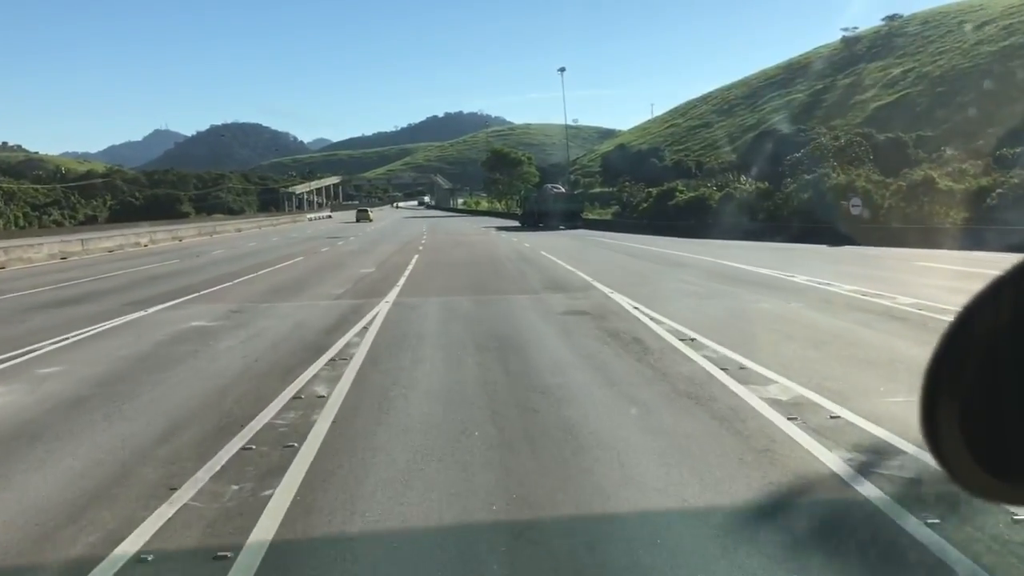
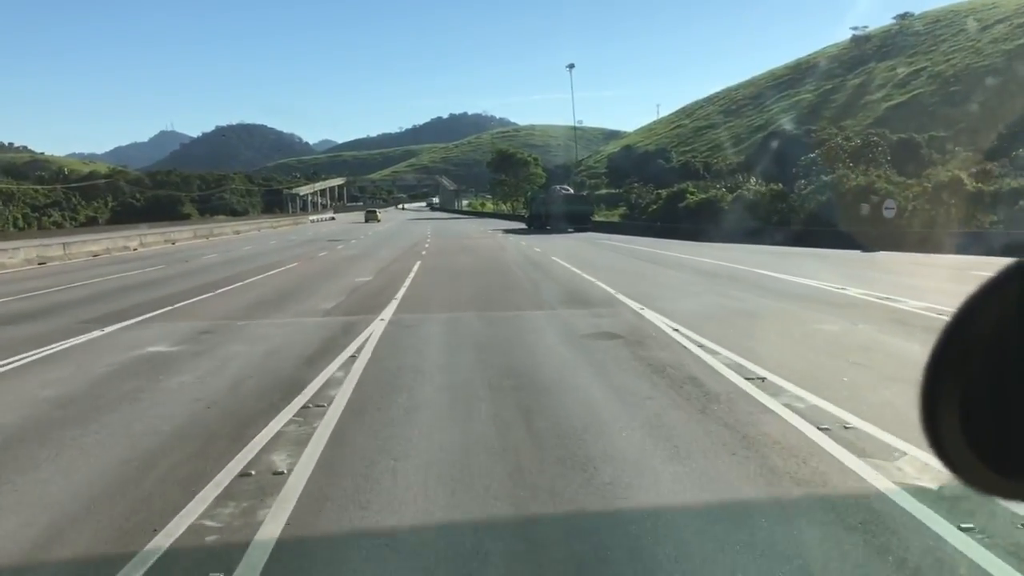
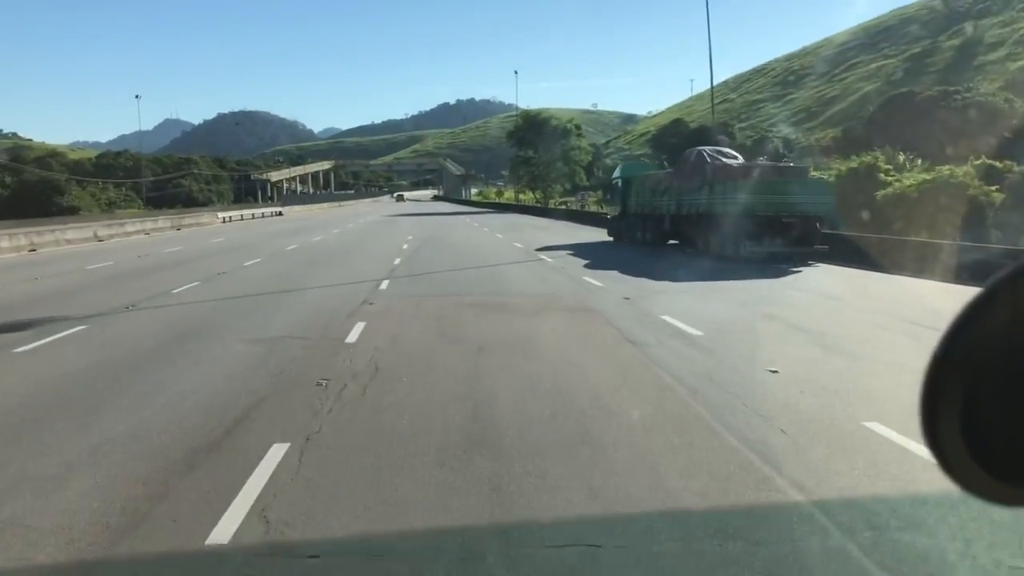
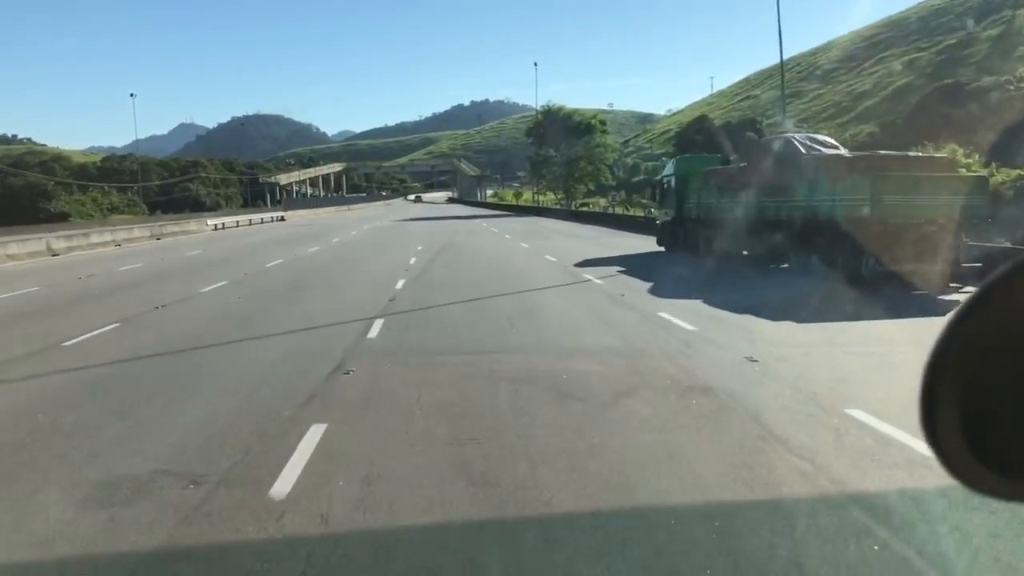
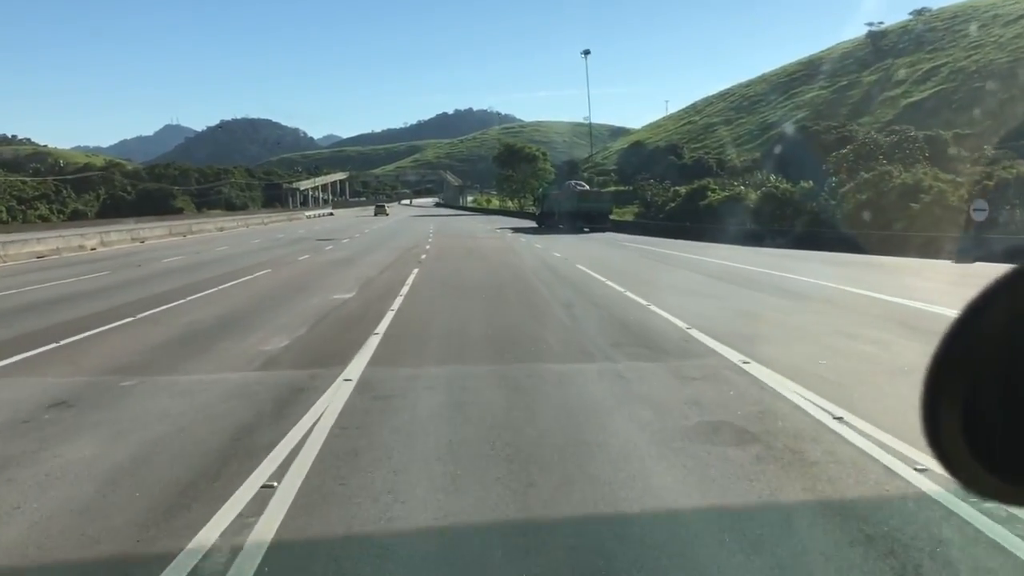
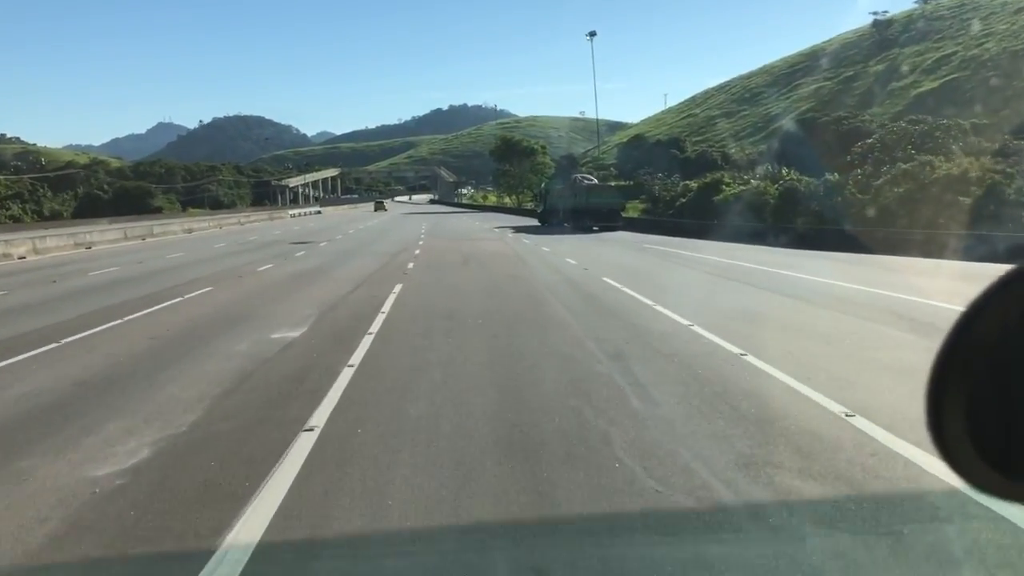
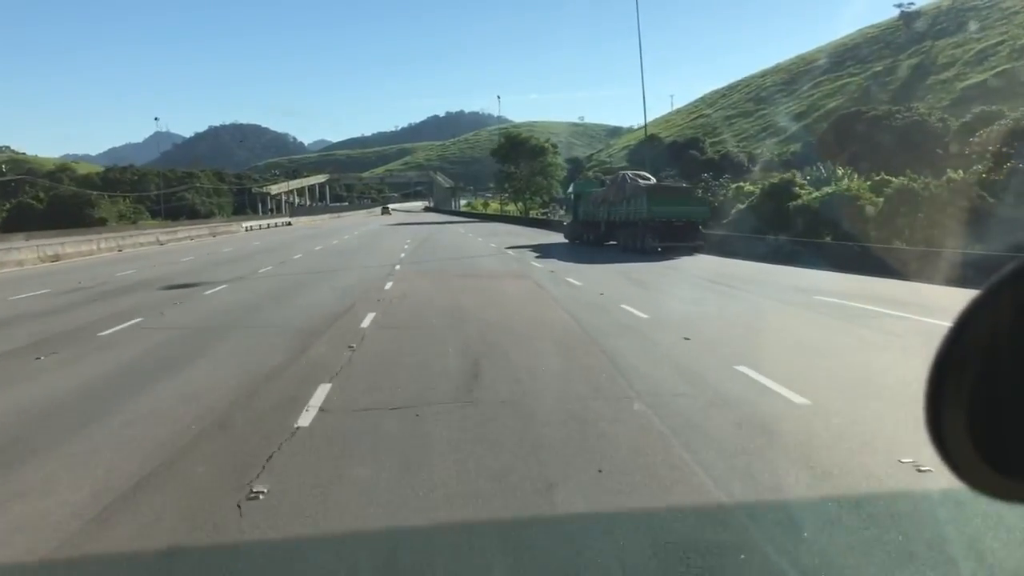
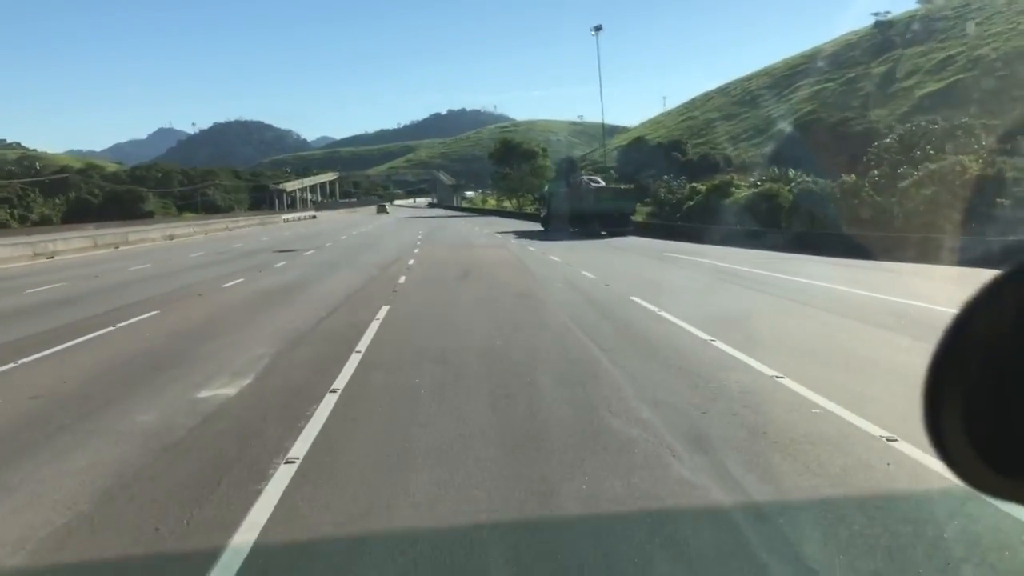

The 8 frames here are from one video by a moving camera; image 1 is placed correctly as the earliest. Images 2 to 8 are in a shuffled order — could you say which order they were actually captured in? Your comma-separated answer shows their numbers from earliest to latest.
2, 5, 6, 8, 7, 3, 4
